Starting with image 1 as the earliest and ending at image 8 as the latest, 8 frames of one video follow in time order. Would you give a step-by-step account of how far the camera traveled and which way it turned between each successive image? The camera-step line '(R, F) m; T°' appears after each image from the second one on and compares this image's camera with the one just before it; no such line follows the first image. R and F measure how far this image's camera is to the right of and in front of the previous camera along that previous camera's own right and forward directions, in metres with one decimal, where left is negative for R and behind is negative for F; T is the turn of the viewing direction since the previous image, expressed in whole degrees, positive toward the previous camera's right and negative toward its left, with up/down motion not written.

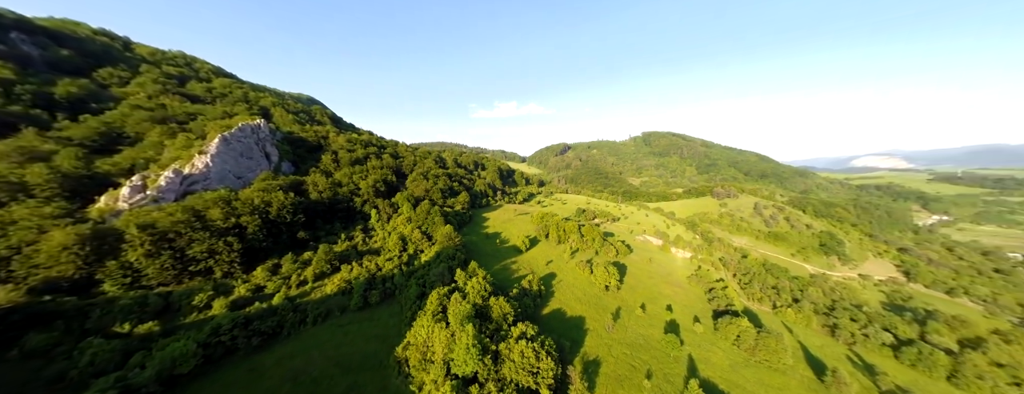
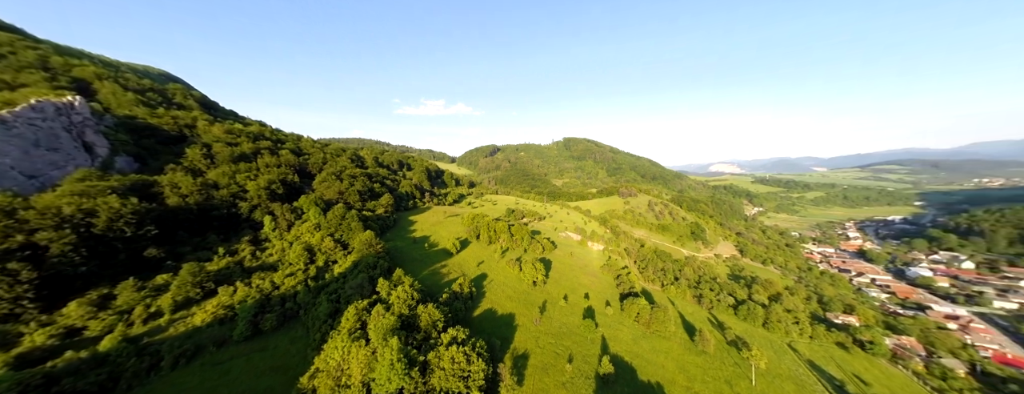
(-1.6, -0.7) m; +16°
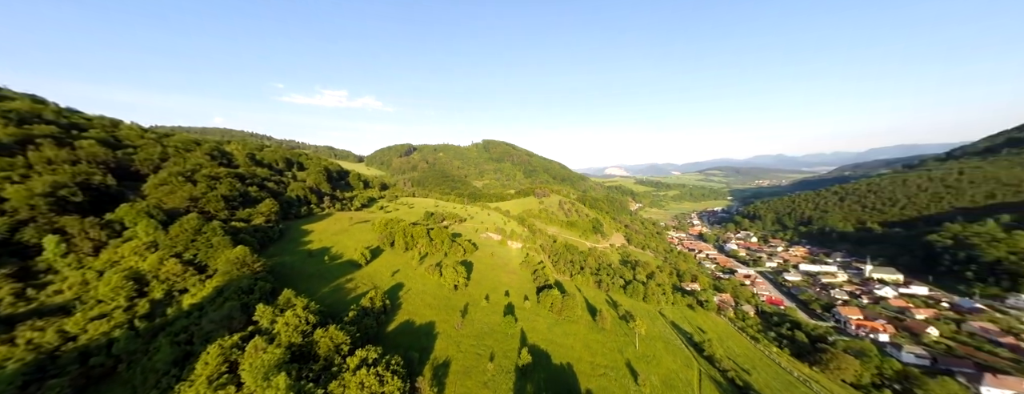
(-2.1, -0.3) m; +20°
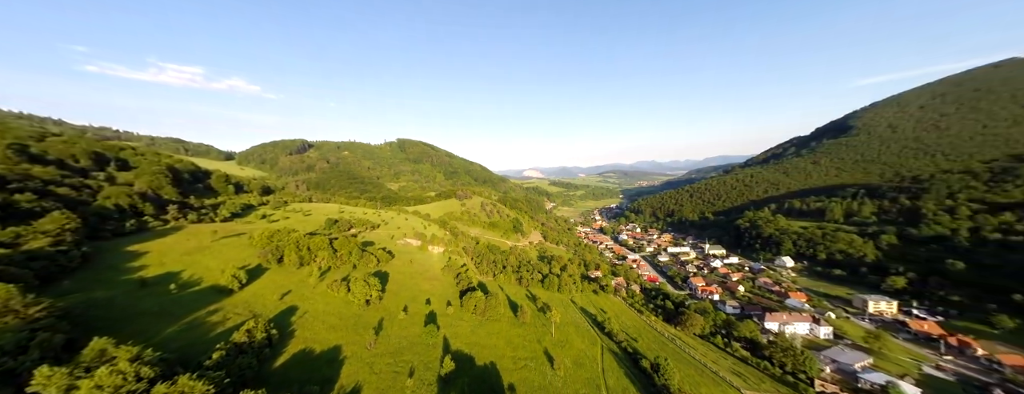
(-2.0, +0.2) m; +19°
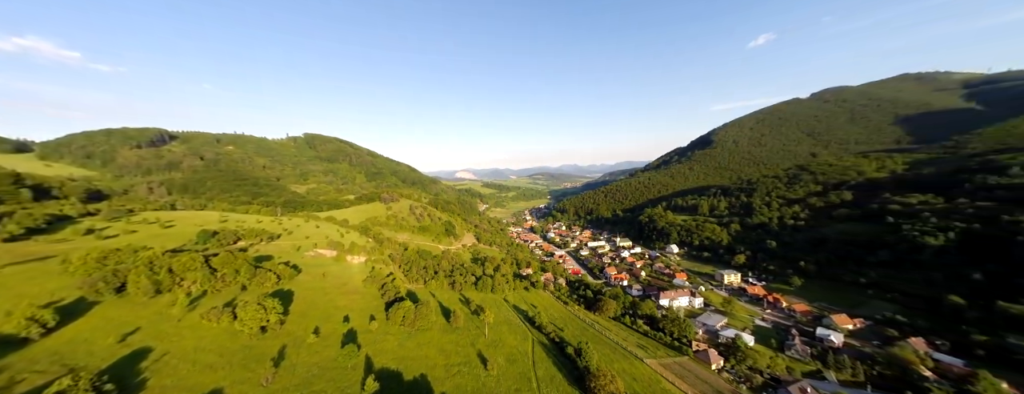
(-1.6, +0.6) m; +16°
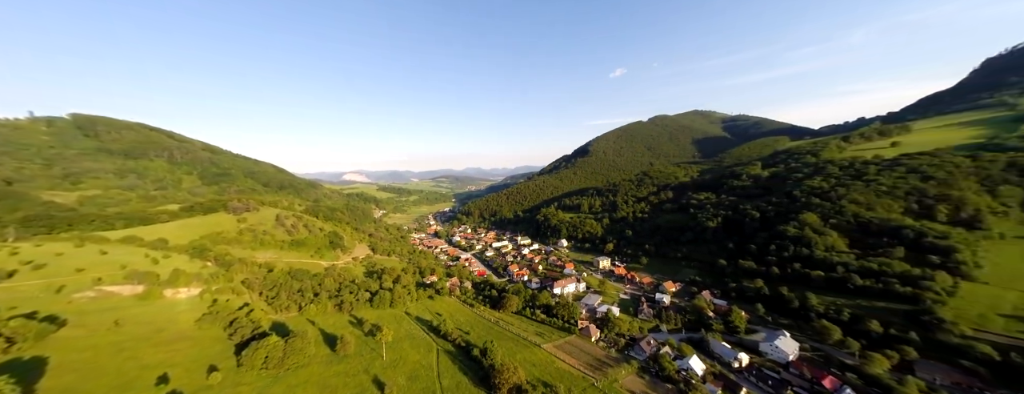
(-1.7, +1.6) m; +22°
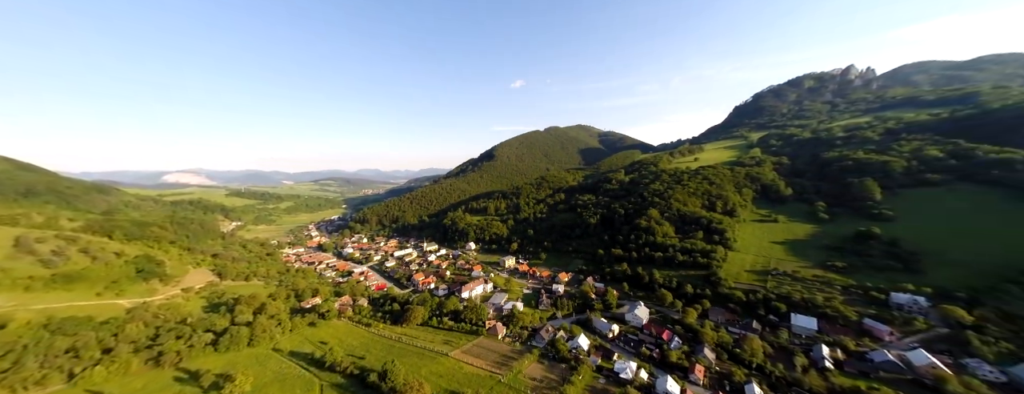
(-0.1, +1.0) m; +18°
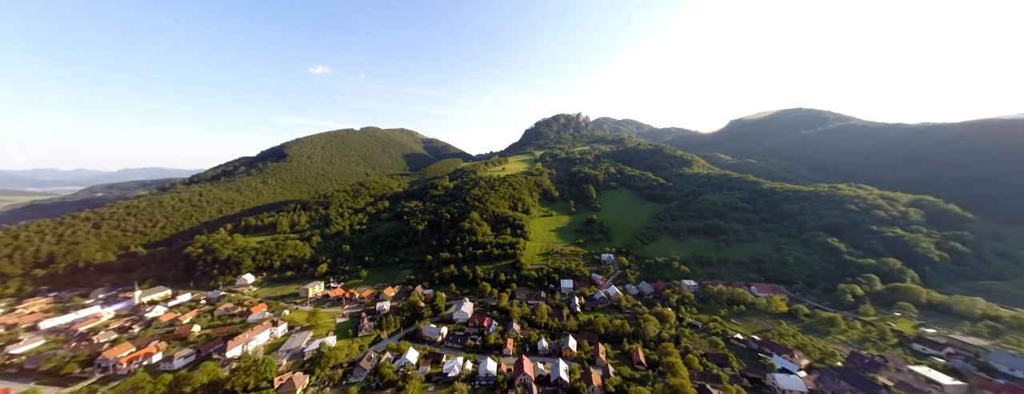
(+0.9, +2.0) m; +32°
